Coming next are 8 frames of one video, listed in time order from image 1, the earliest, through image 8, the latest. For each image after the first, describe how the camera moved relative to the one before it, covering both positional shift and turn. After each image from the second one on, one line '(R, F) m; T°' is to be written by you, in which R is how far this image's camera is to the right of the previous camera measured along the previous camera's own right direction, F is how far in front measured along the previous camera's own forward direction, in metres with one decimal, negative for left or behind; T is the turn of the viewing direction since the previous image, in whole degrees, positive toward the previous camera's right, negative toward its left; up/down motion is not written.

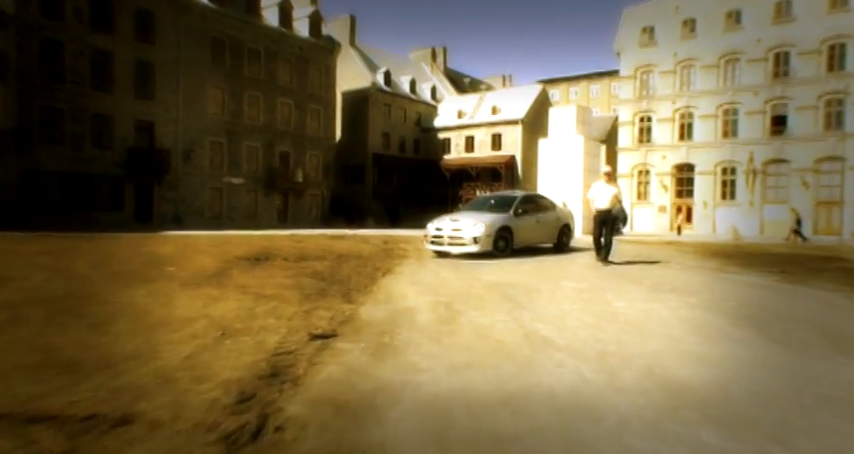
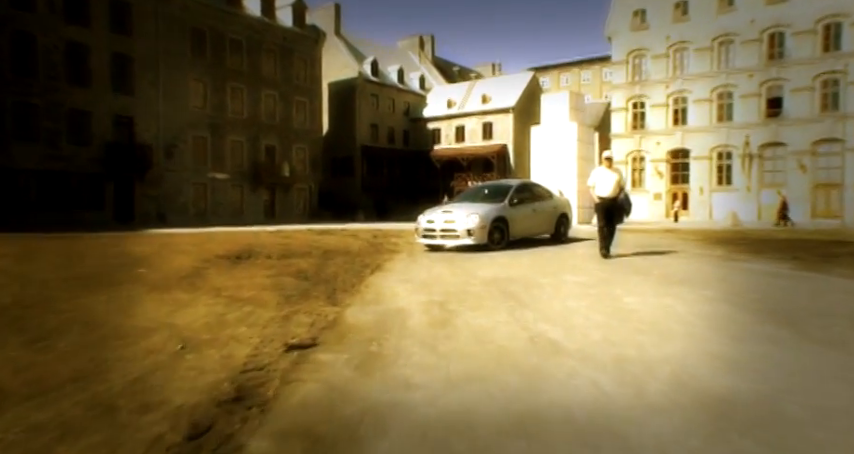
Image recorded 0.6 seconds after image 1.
(0.0, +0.8) m; +1°
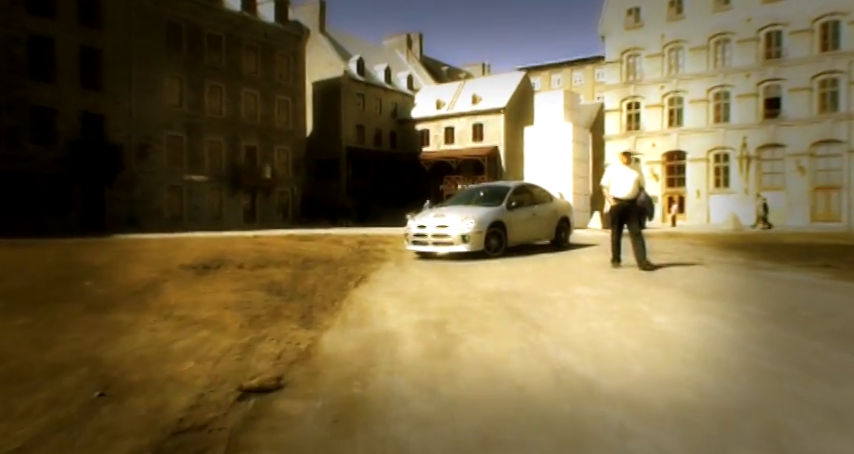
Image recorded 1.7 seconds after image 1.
(-0.1, +1.3) m; +1°
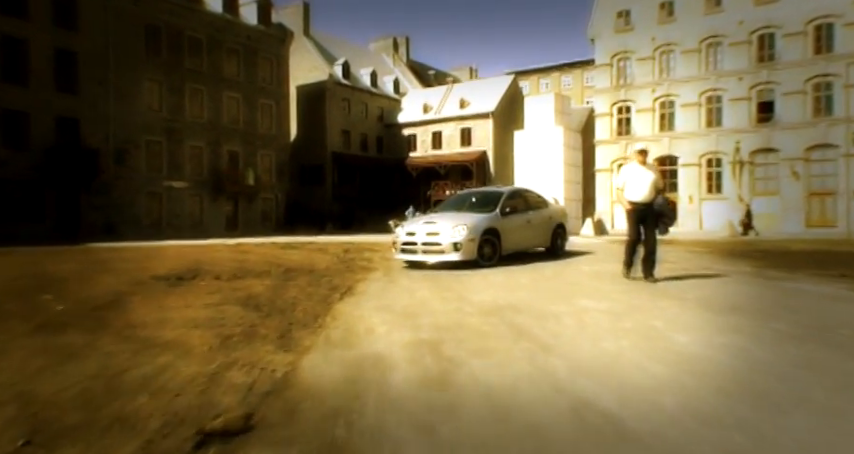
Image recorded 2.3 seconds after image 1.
(-0.1, +0.7) m; +1°
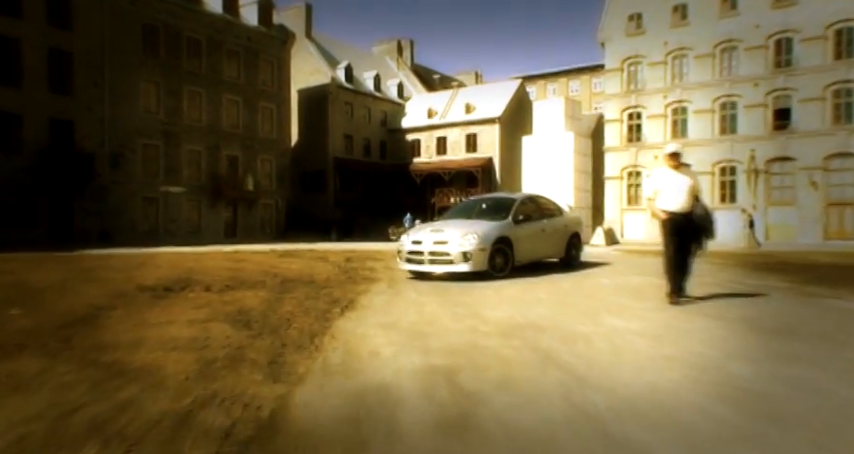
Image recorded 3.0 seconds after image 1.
(-0.1, +0.9) m; 0°
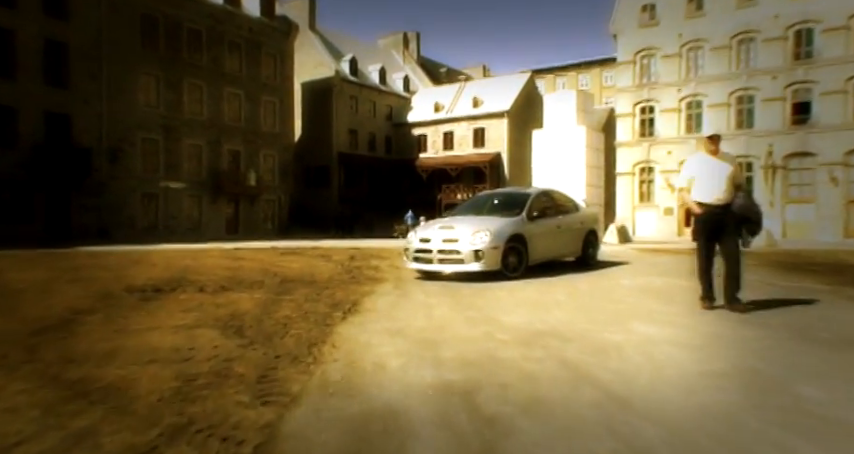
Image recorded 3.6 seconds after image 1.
(-0.1, +0.7) m; -1°
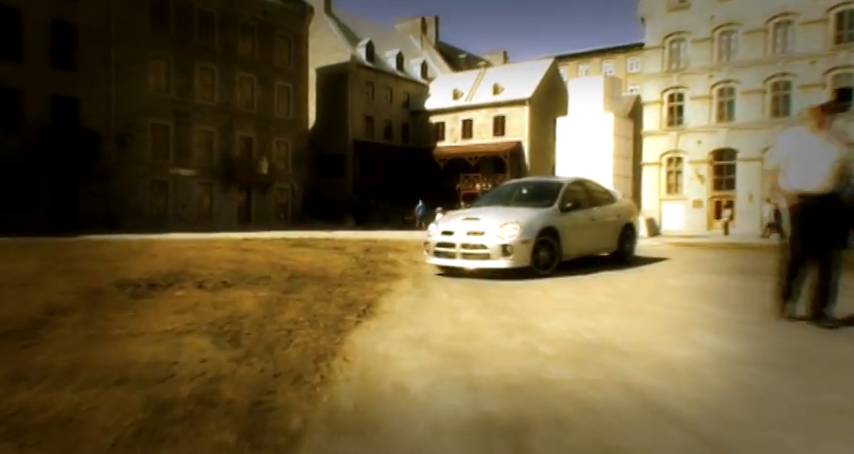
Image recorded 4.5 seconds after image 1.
(-0.2, +1.0) m; -2°
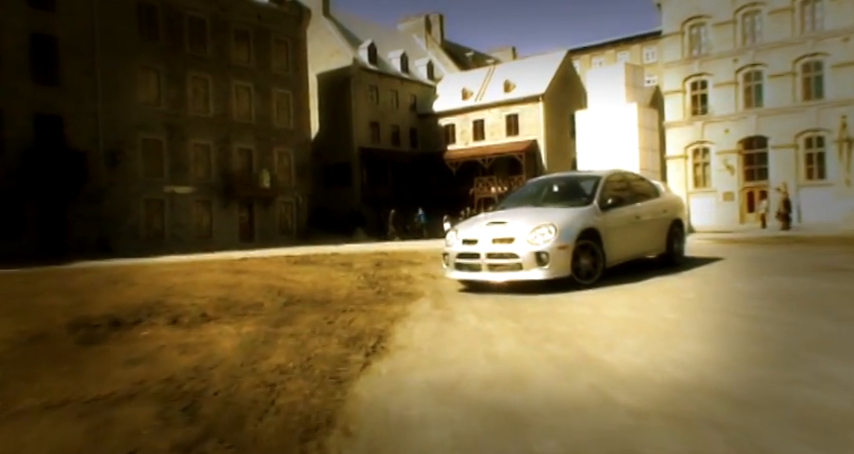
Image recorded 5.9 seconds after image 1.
(-0.1, +1.6) m; -1°
